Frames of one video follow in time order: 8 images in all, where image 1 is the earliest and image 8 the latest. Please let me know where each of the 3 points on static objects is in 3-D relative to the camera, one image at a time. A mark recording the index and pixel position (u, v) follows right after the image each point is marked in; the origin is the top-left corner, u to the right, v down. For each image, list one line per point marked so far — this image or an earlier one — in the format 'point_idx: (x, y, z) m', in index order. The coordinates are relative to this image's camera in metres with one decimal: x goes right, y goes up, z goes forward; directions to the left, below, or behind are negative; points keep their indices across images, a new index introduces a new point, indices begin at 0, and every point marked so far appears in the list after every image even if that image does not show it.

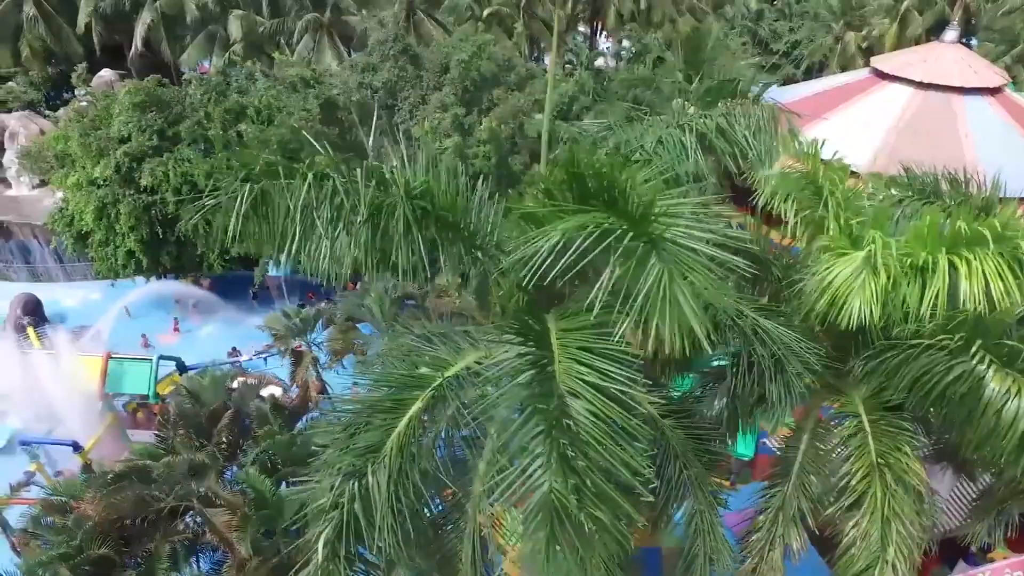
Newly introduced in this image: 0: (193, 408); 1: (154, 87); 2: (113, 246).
0: (-5.6, -2.1, +10.8) m
1: (-11.1, +6.2, +18.7) m
2: (-12.2, +1.3, +18.6) m
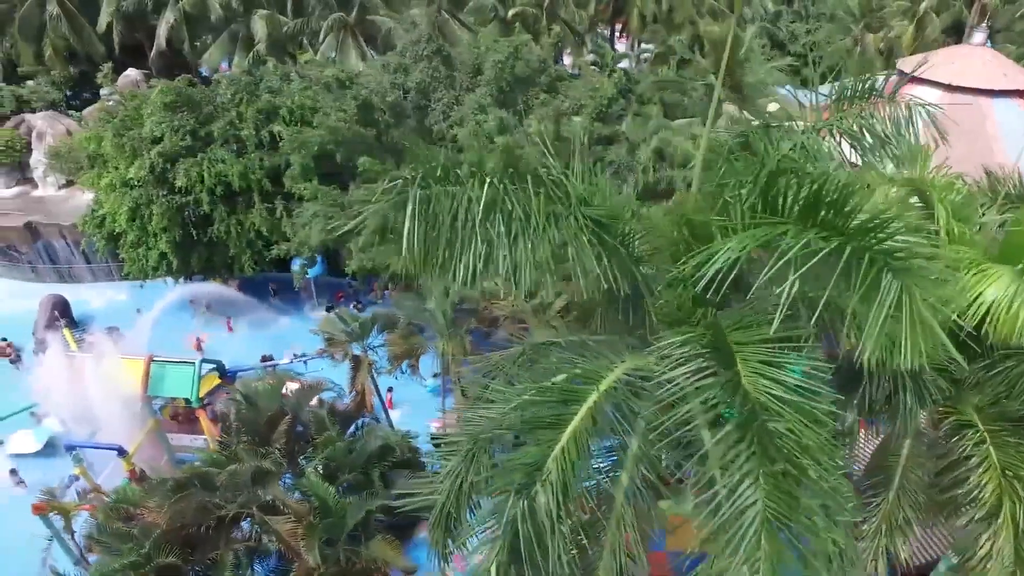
0: (-4.5, -2.2, +10.7) m
1: (-10.0, +6.2, +18.5) m
2: (-11.1, +1.2, +18.4) m
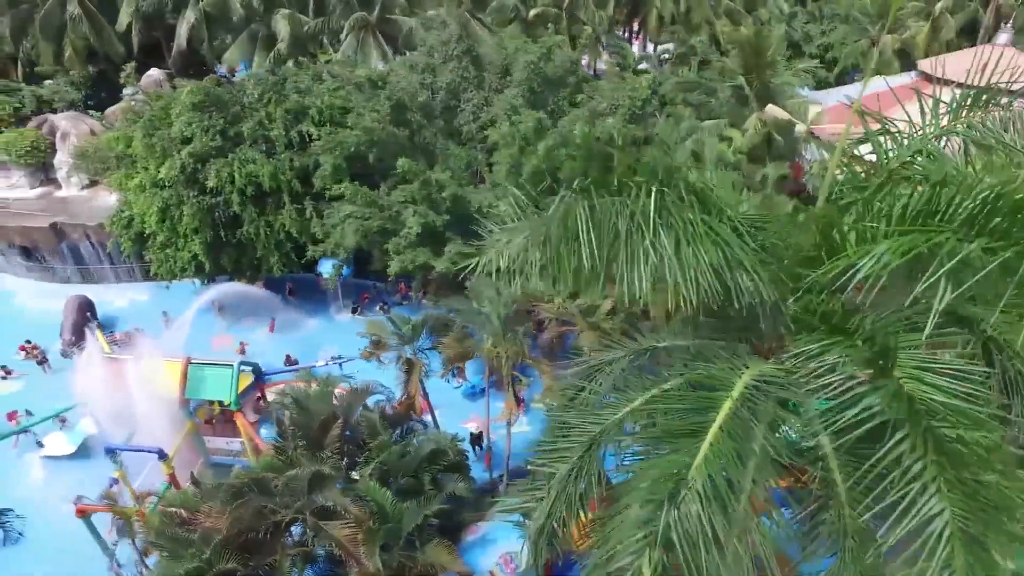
0: (-3.6, -2.3, +10.6) m
1: (-9.1, +6.1, +18.4) m
2: (-10.1, +1.2, +18.3) m
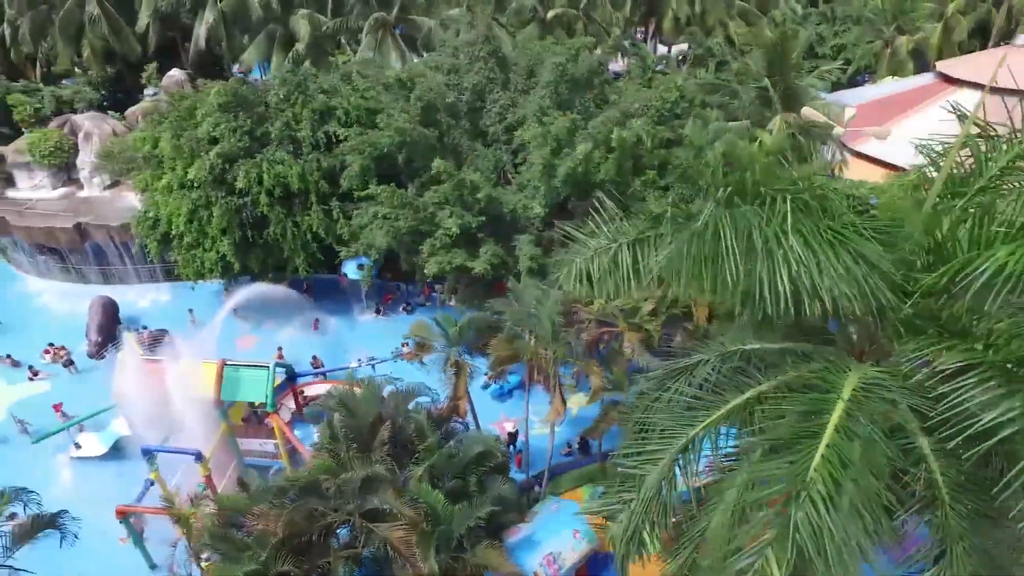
0: (-2.7, -2.3, +10.6) m
1: (-8.3, +6.1, +18.4) m
2: (-9.3, +1.2, +18.3) m
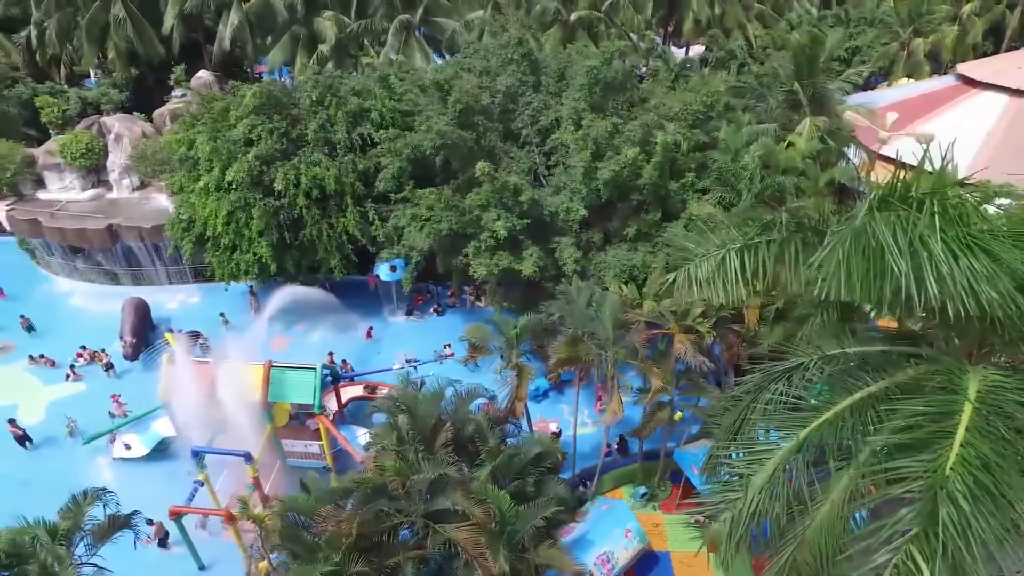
0: (-1.7, -2.3, +10.7) m
1: (-7.2, +6.1, +18.5) m
2: (-8.3, +1.1, +18.4) m
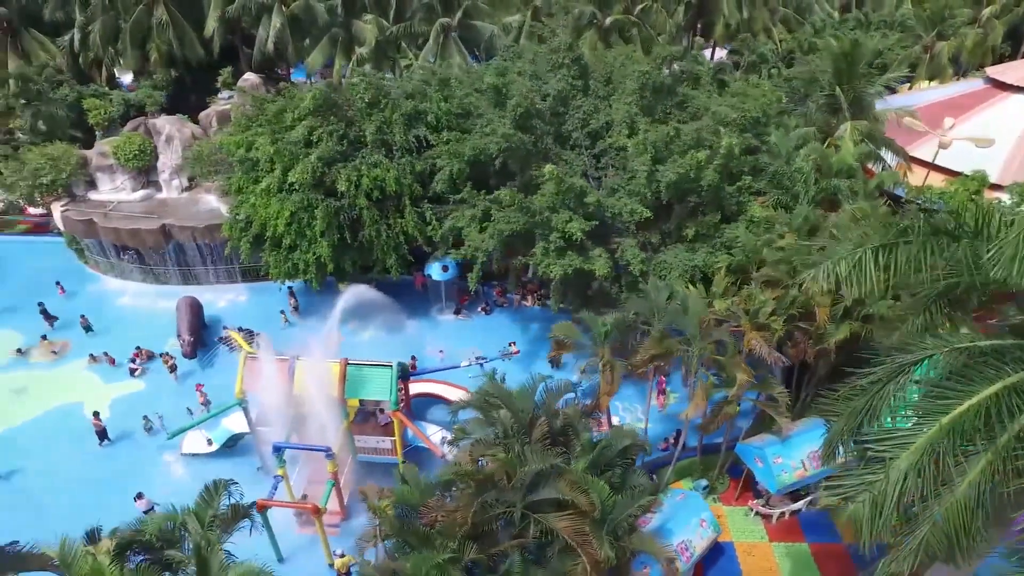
0: (0.0, -2.3, +11.1) m
1: (-5.6, +6.1, +18.9) m
2: (-6.6, +1.2, +18.8) m
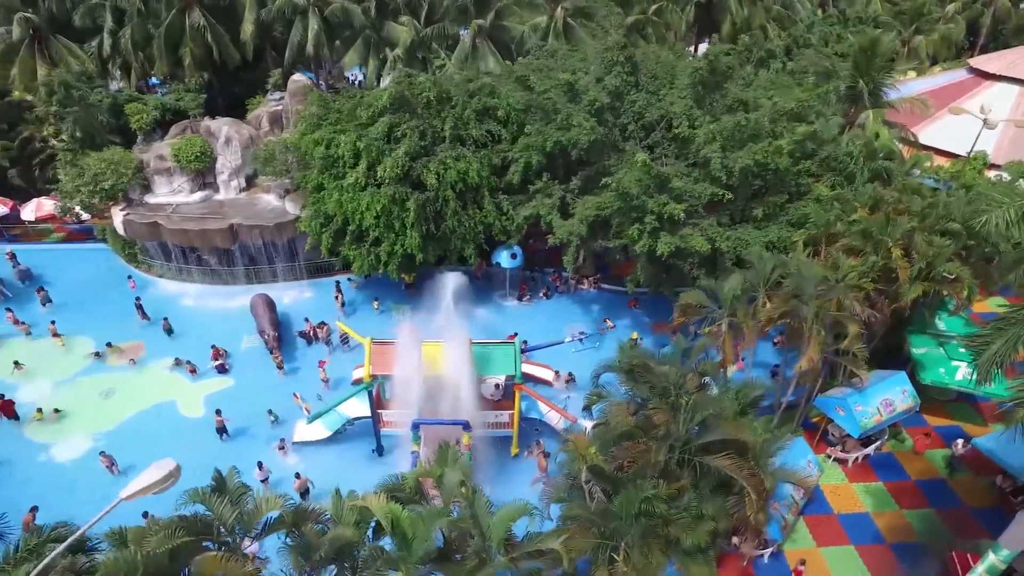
0: (+3.1, -1.7, +12.5) m
1: (-3.4, +6.4, +19.9) m
2: (-4.2, +1.4, +19.7) m
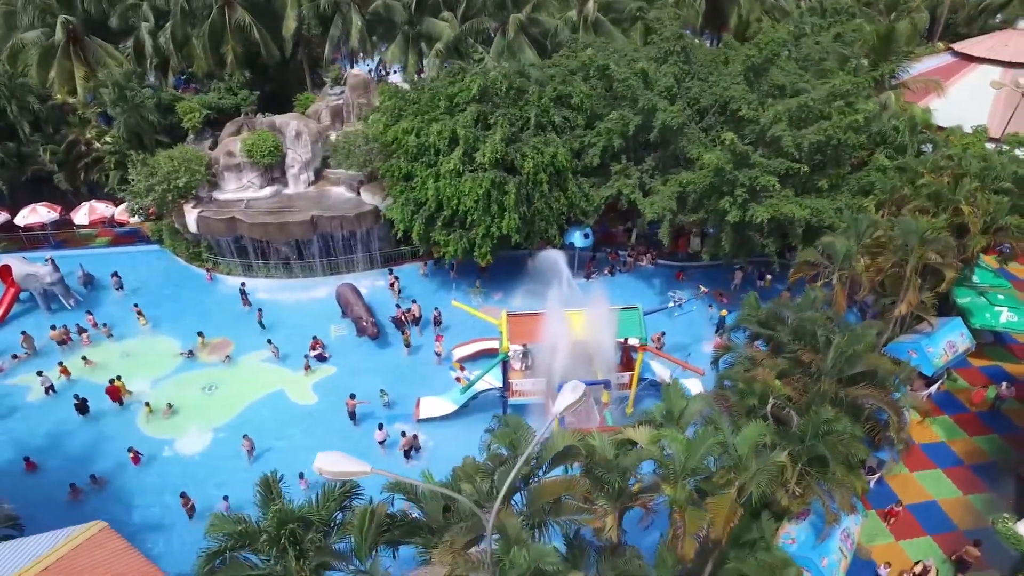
0: (+6.8, -0.7, +14.2) m
1: (-0.7, +7.1, +20.9) m
2: (-1.2, +2.1, +20.7) m
